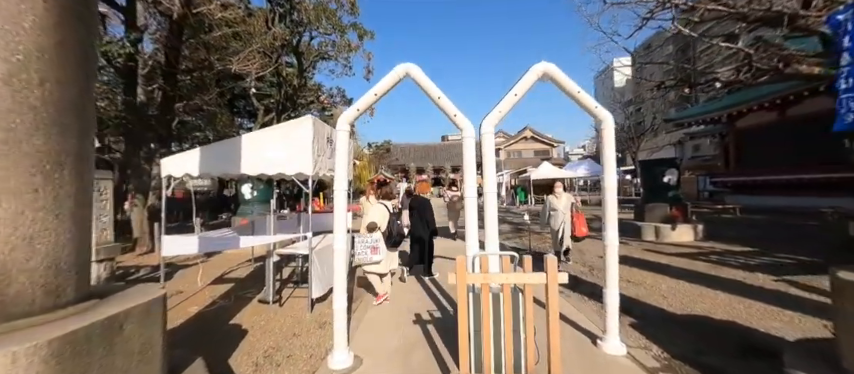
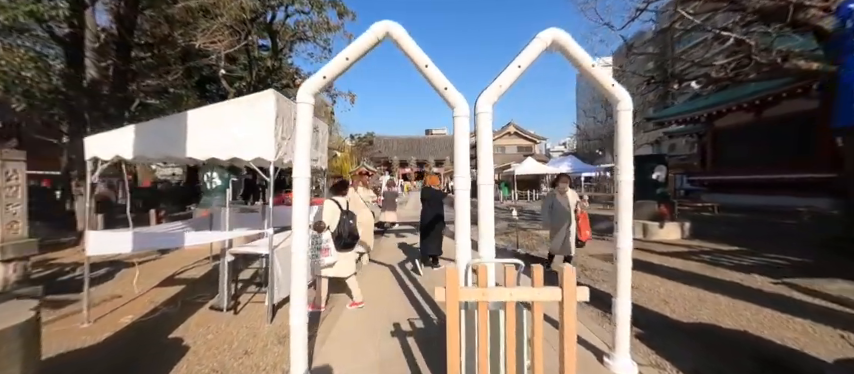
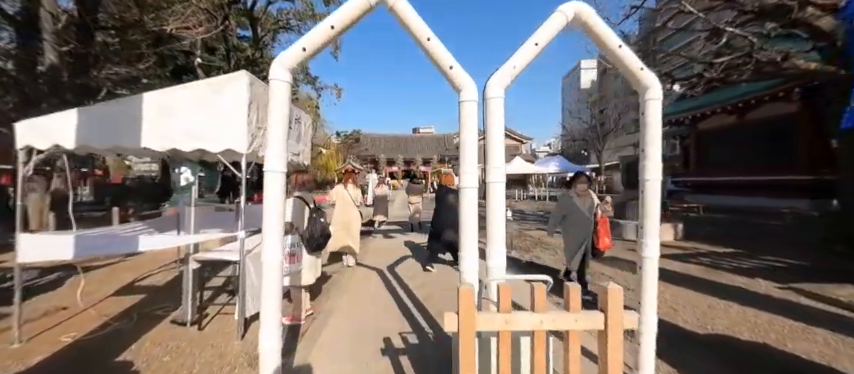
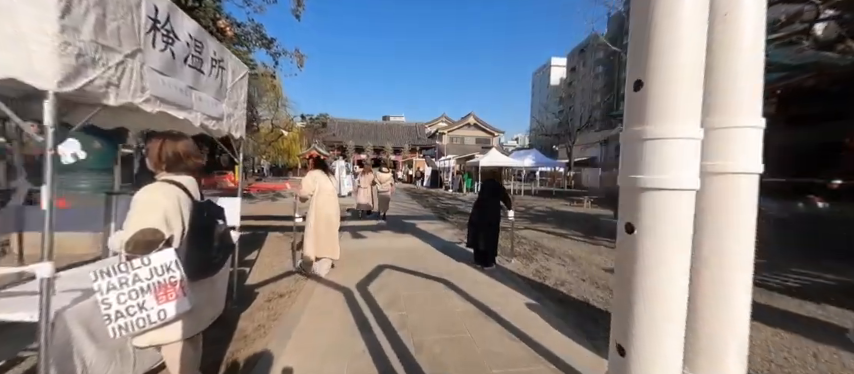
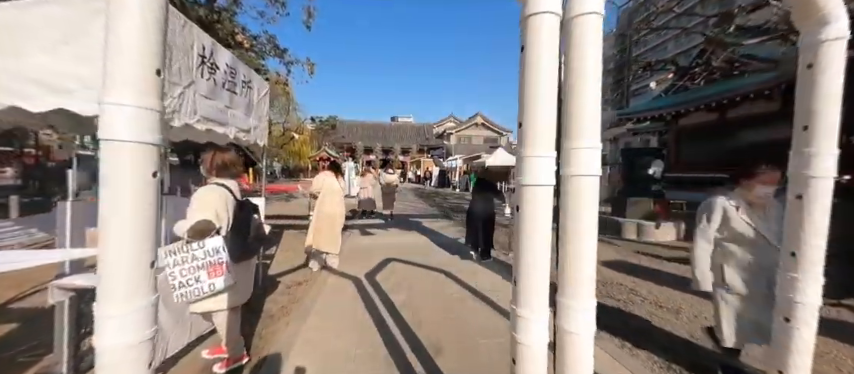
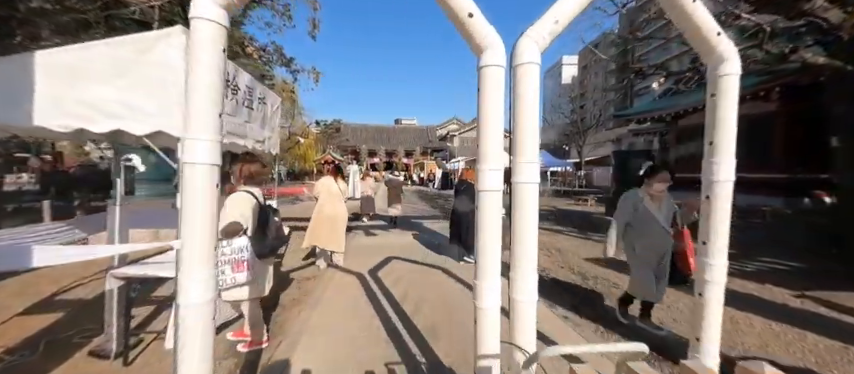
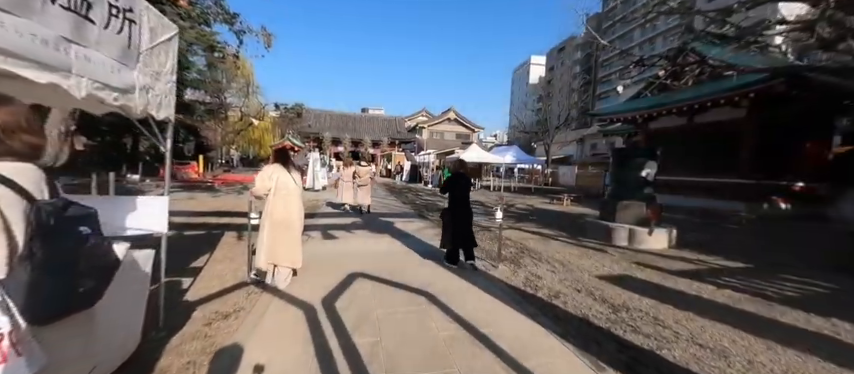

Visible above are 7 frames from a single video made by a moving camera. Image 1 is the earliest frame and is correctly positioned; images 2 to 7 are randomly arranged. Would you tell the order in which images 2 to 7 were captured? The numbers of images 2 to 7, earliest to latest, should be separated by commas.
2, 3, 6, 5, 4, 7
